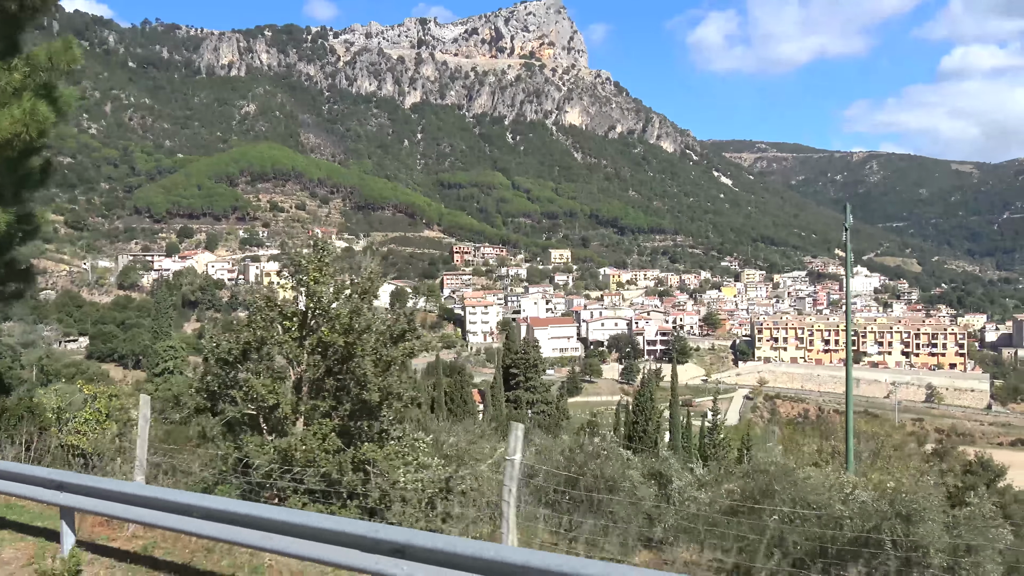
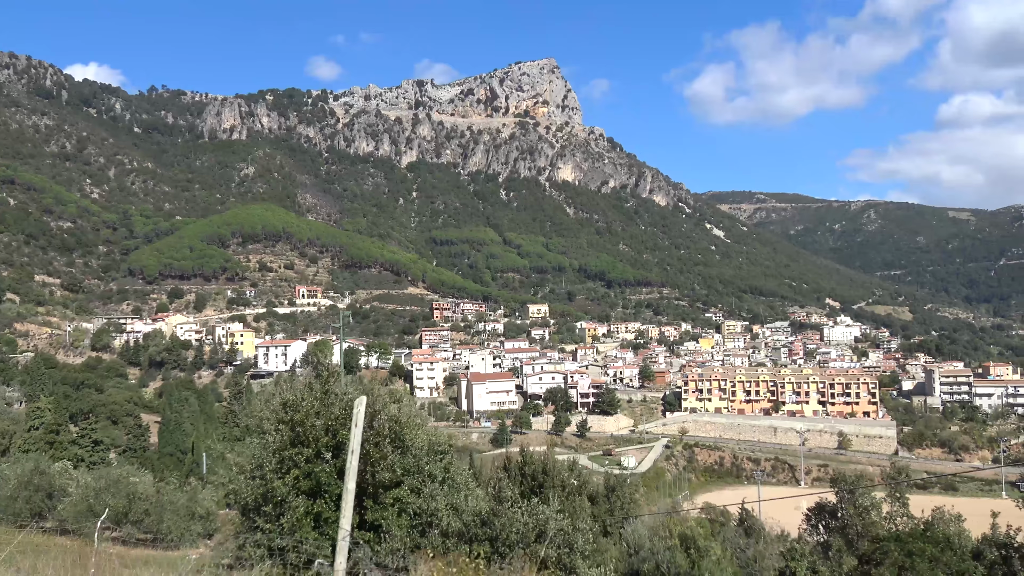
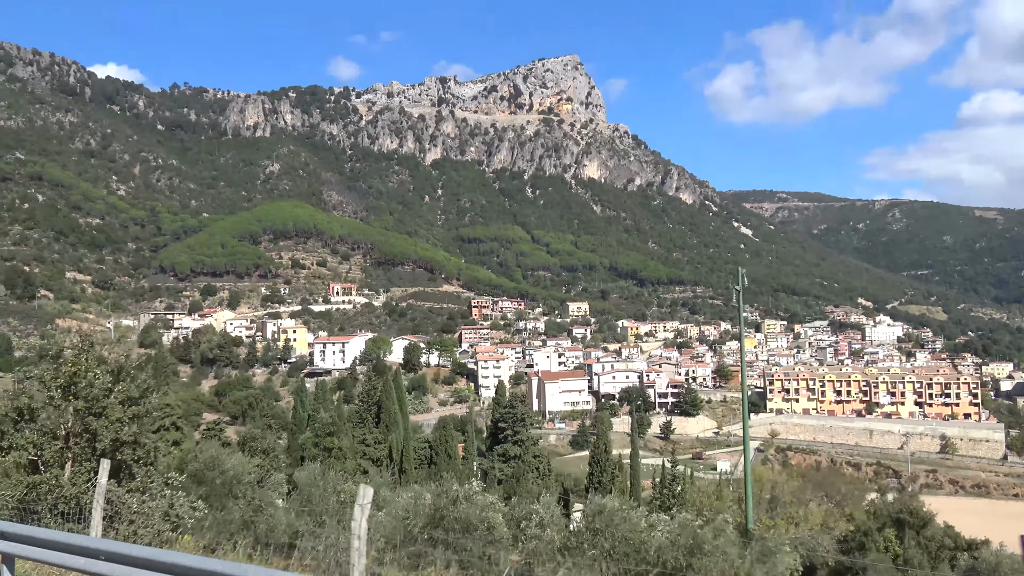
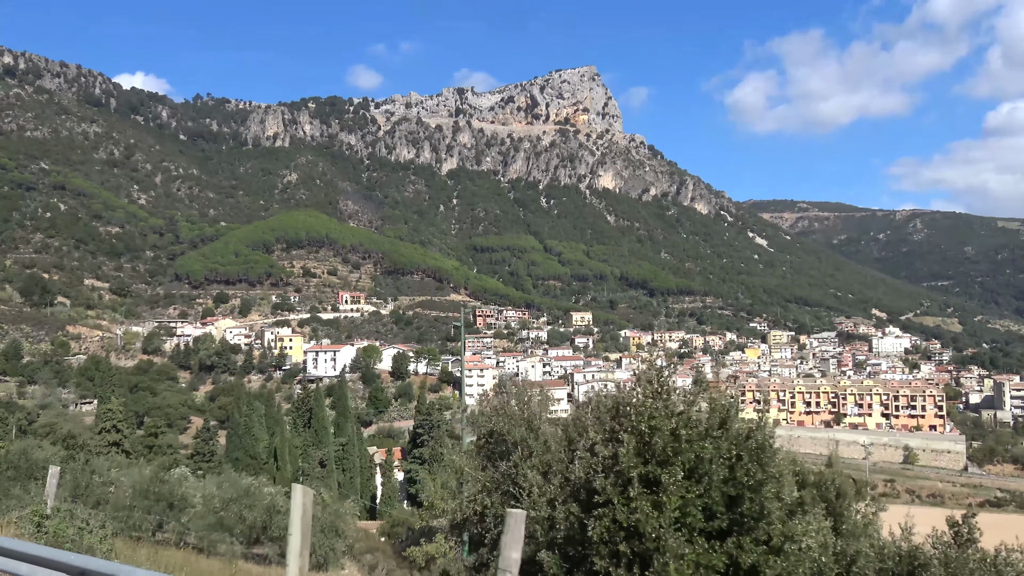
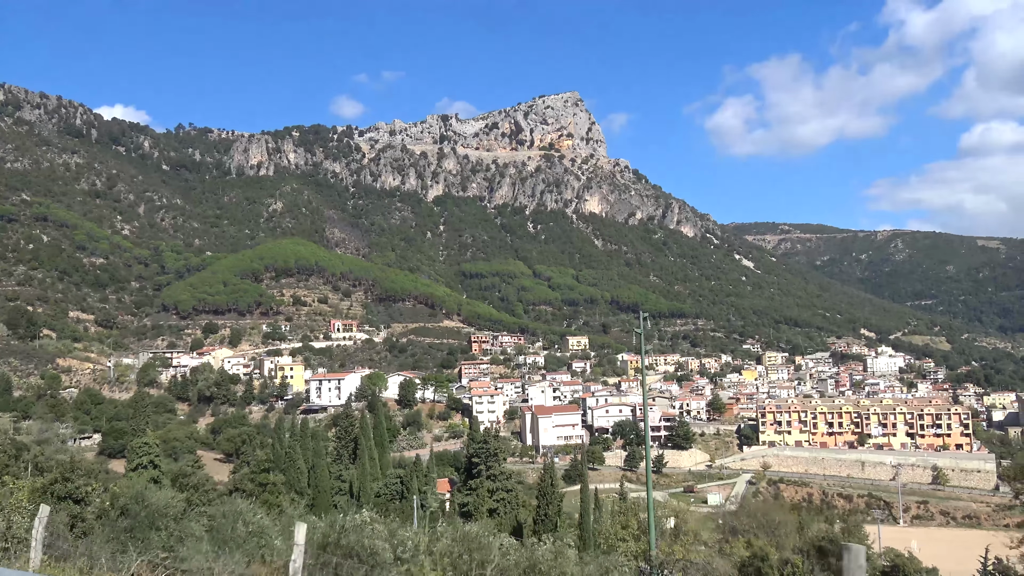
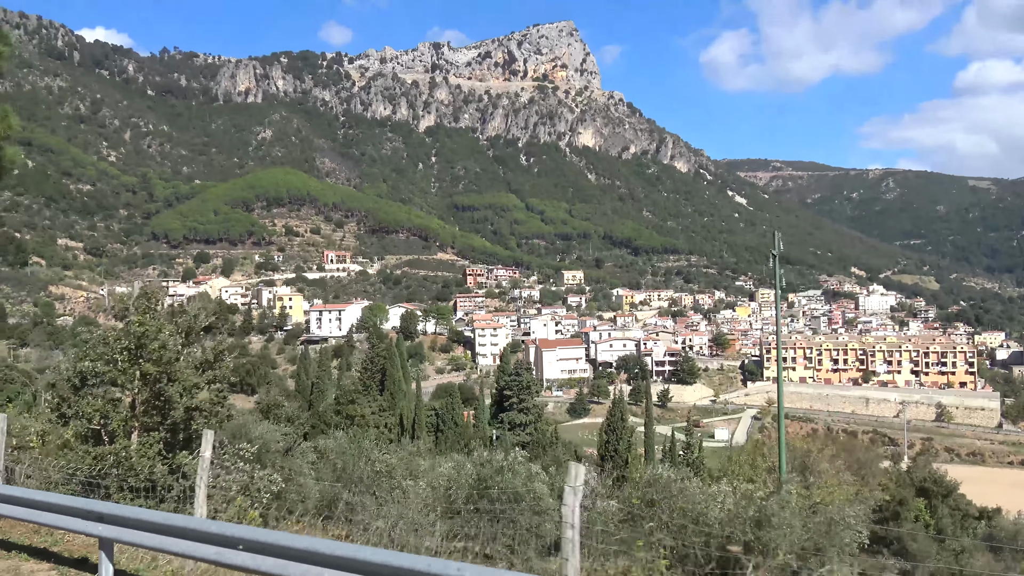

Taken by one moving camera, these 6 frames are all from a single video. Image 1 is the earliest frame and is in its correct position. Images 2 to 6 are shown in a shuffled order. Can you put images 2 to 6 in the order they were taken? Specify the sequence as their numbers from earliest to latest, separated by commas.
6, 3, 5, 4, 2
